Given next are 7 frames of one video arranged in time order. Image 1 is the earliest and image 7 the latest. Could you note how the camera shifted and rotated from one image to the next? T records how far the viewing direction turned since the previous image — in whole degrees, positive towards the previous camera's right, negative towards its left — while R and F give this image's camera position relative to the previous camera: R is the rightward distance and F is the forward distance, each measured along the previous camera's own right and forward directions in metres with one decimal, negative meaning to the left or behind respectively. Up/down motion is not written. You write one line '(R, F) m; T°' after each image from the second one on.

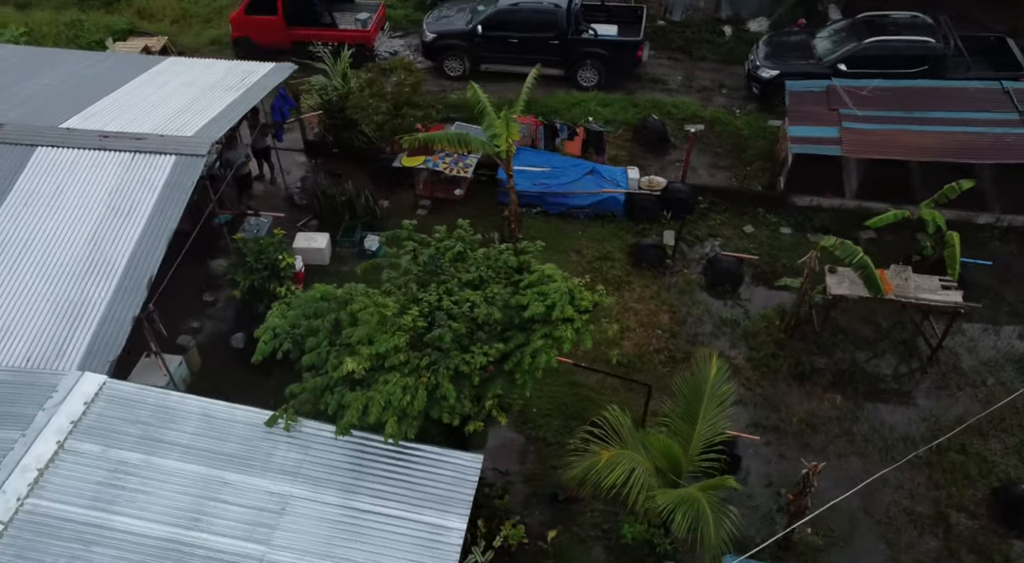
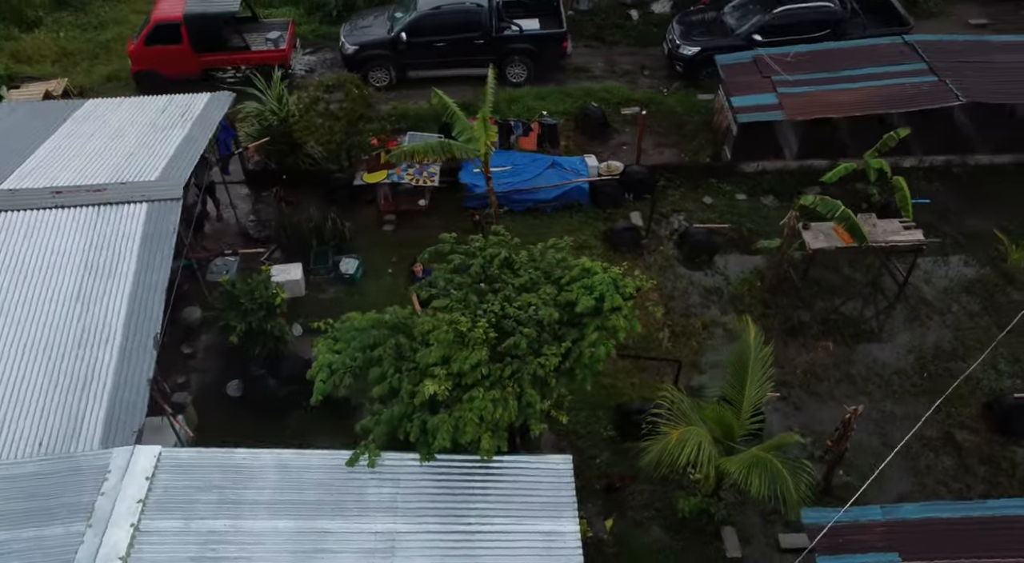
(-1.7, +0.2) m; +9°
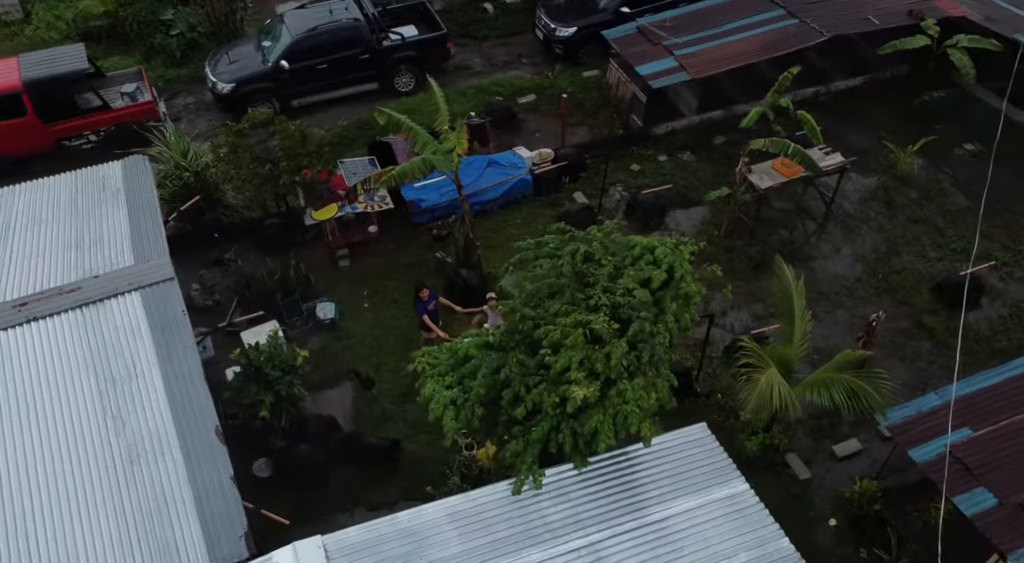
(-2.6, +0.4) m; +14°
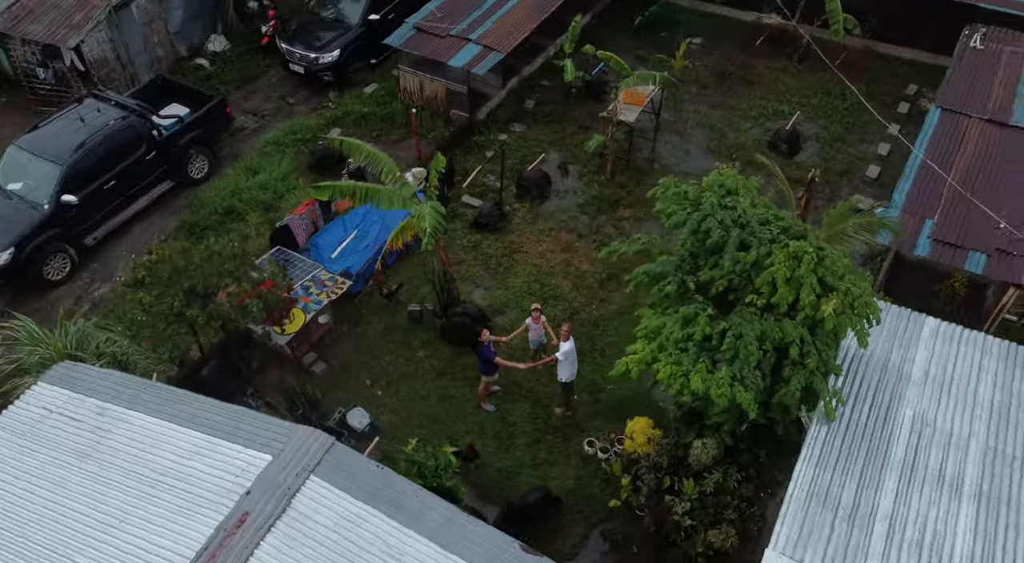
(-4.9, +1.5) m; +27°
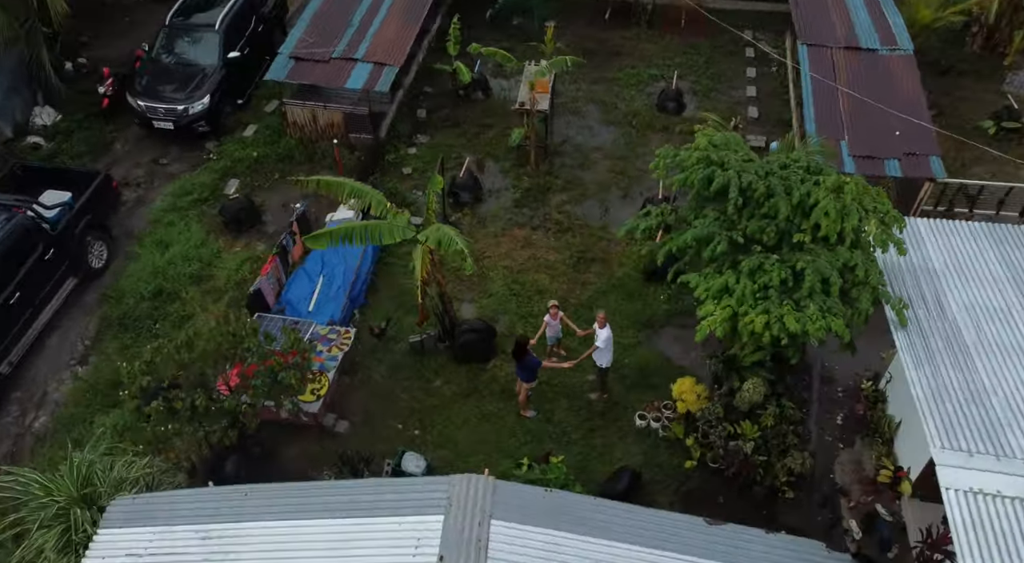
(-2.7, +0.4) m; +15°
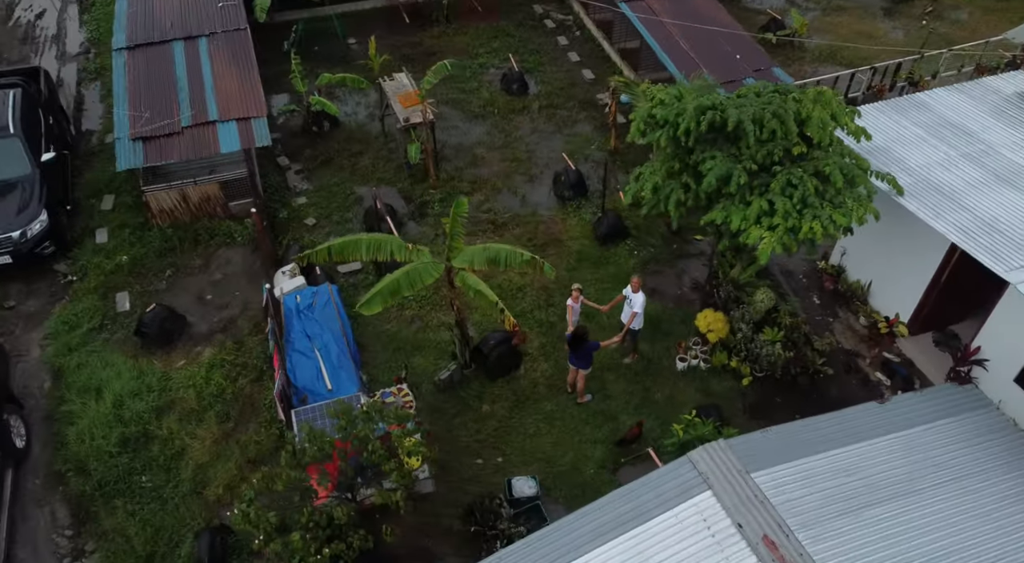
(-3.7, +0.7) m; +20°
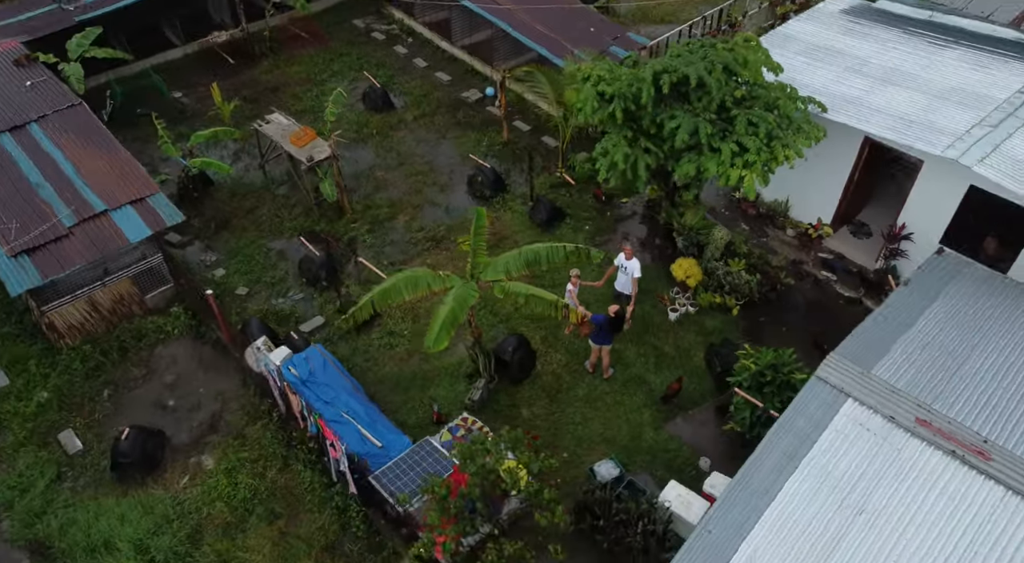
(-3.0, +0.5) m; +17°
